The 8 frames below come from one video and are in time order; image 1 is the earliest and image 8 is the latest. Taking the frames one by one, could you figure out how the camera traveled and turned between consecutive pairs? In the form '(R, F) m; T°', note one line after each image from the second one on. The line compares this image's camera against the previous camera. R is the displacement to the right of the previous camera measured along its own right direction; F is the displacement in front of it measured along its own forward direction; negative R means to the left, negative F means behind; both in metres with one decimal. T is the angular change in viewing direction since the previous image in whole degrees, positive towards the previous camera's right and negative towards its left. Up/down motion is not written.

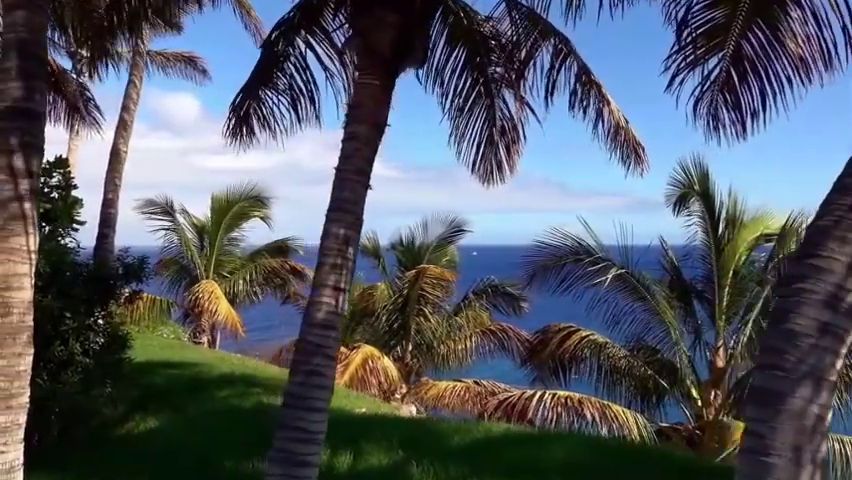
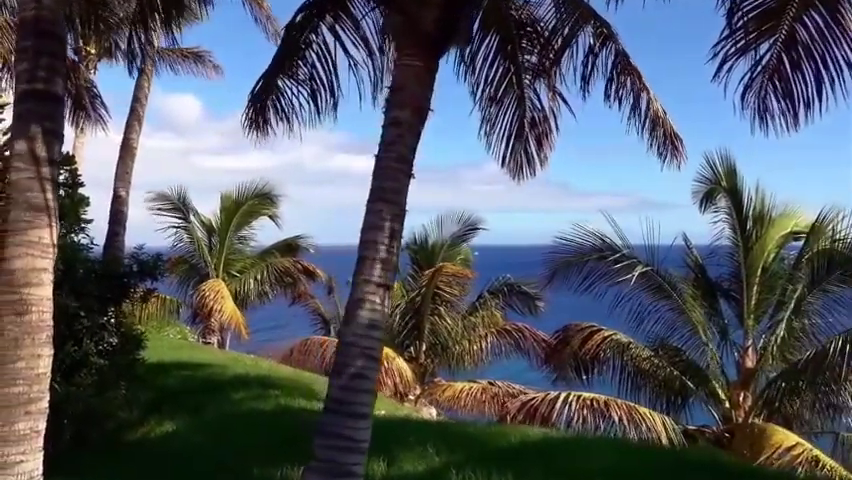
(-0.2, +0.3) m; 0°
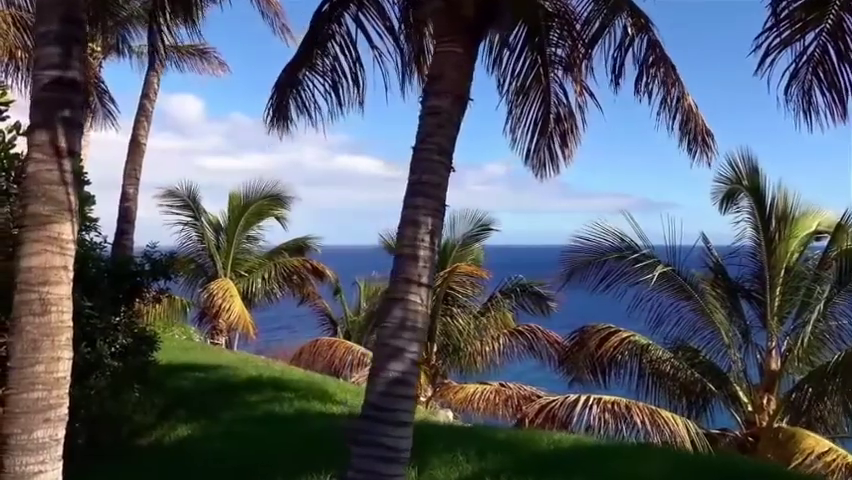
(-0.2, +0.3) m; 0°
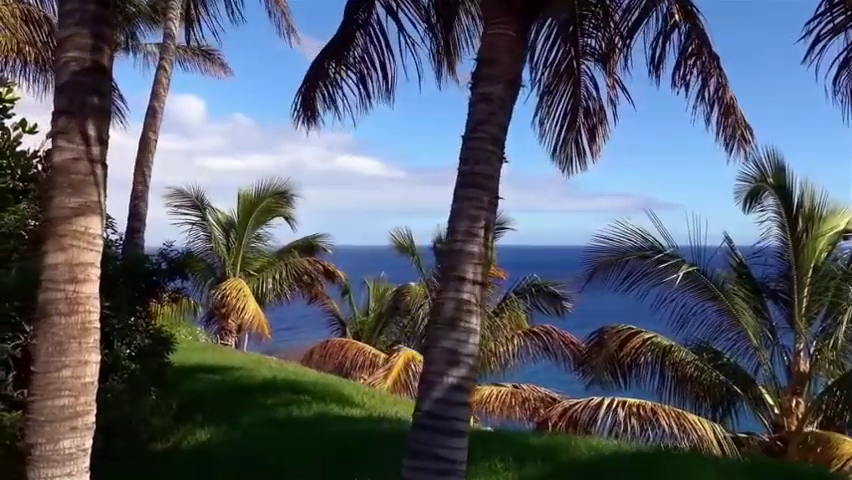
(-0.2, +0.3) m; 0°
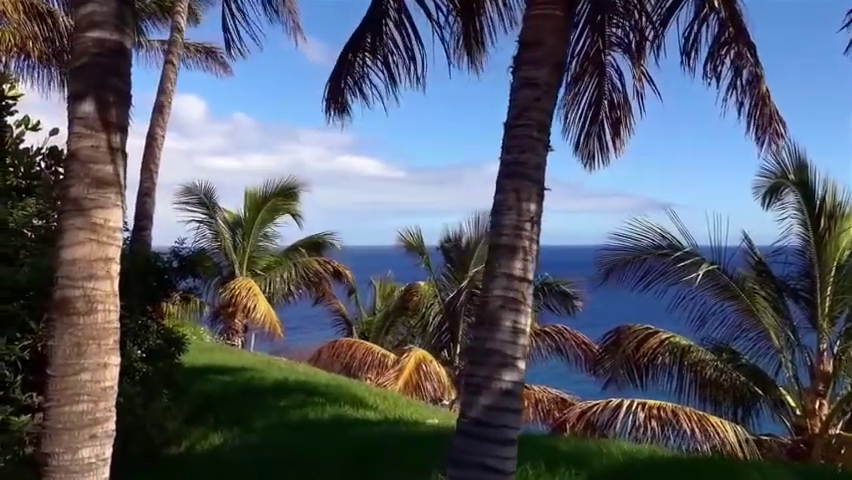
(-0.2, +0.3) m; 0°
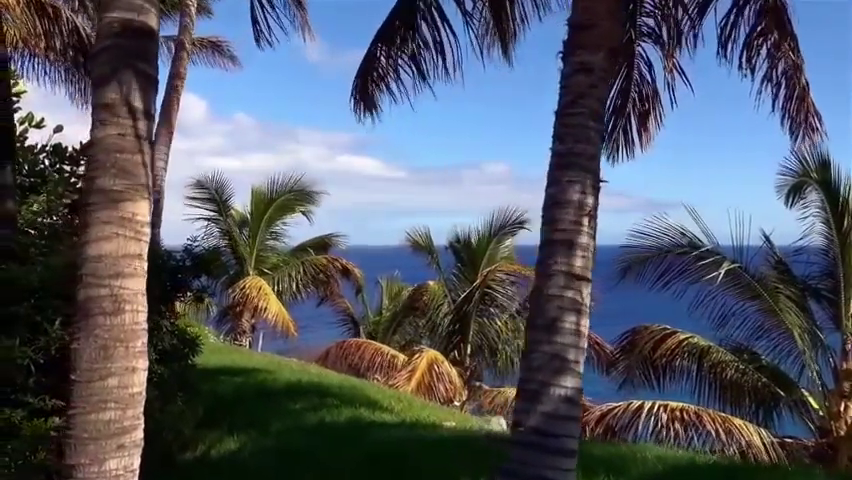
(-0.2, +0.2) m; 0°
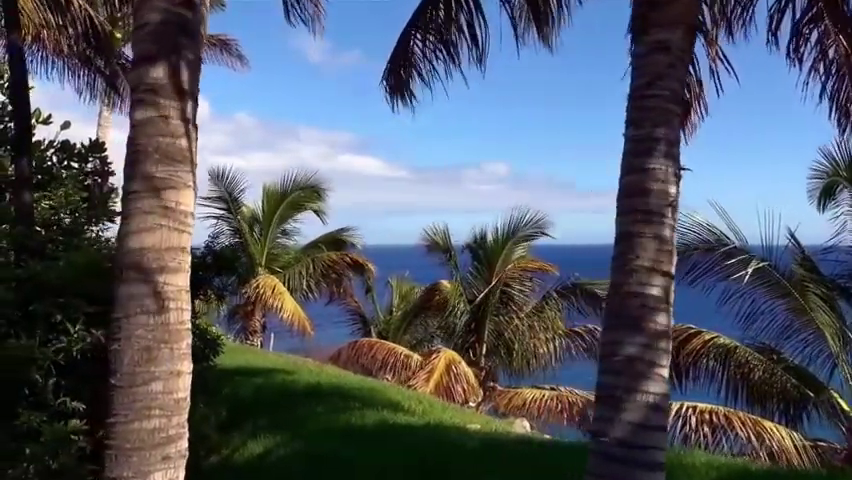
(-0.2, +0.3) m; 0°
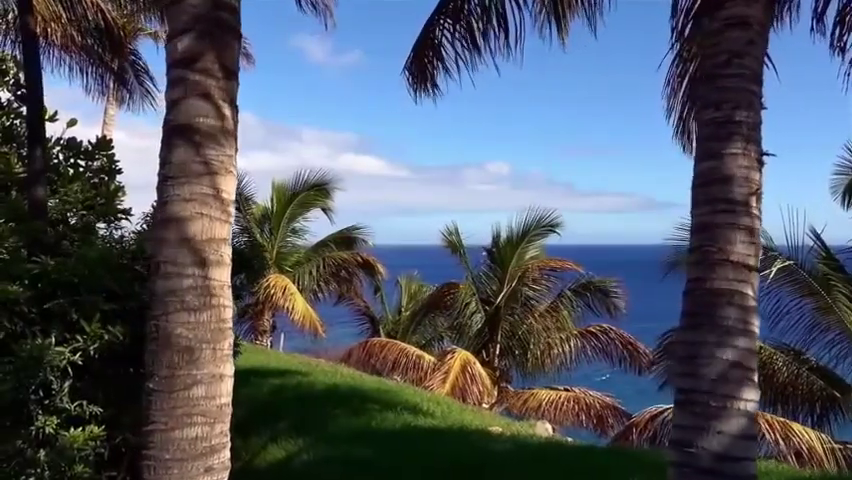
(-0.2, +0.3) m; 0°
